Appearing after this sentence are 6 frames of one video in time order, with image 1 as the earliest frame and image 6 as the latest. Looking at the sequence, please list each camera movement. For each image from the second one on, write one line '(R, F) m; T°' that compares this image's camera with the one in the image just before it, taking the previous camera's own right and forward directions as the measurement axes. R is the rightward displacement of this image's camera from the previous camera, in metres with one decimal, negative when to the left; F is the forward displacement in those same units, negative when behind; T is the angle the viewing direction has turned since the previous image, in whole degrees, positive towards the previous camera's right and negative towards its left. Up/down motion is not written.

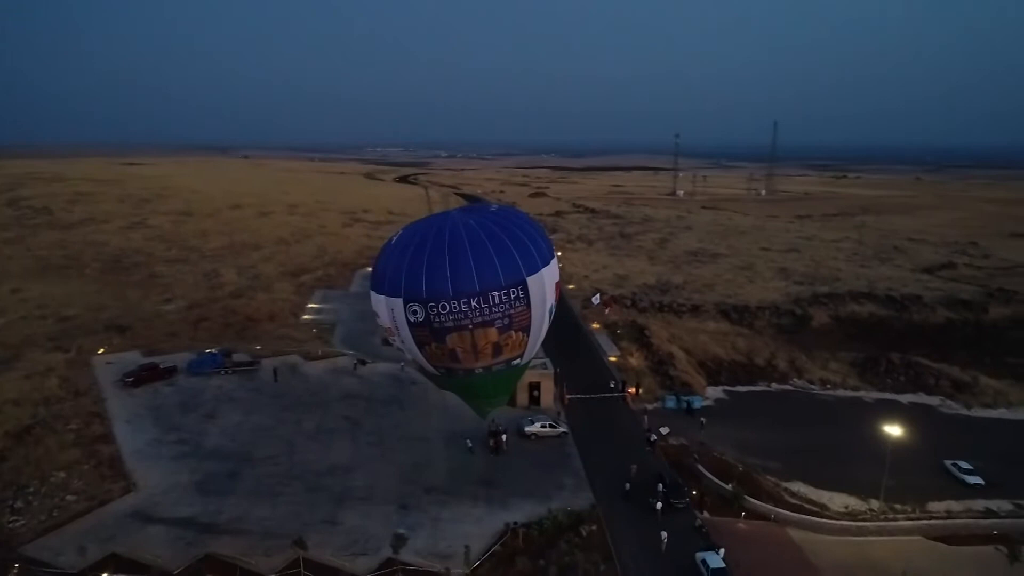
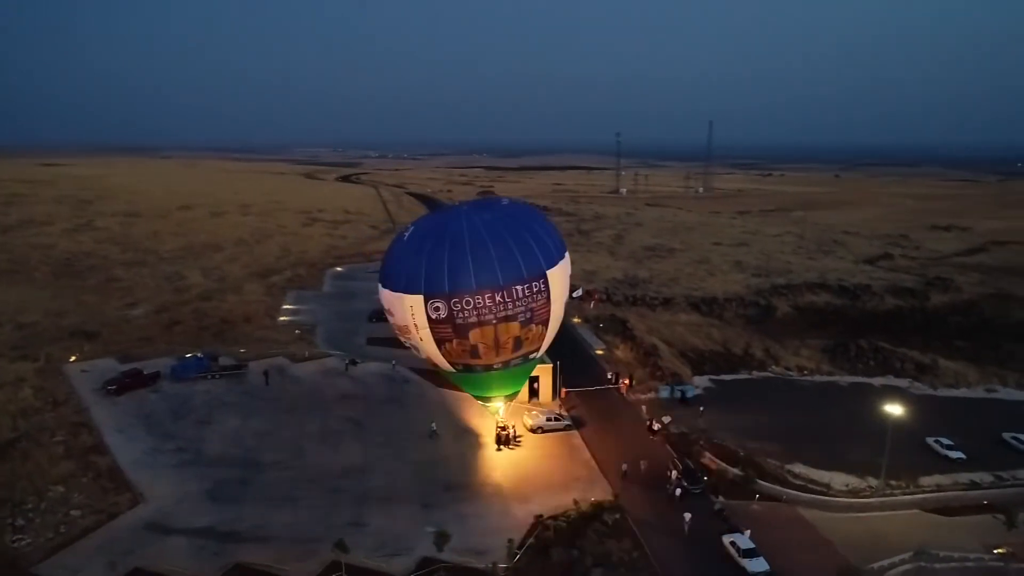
(-1.7, +0.1) m; +5°
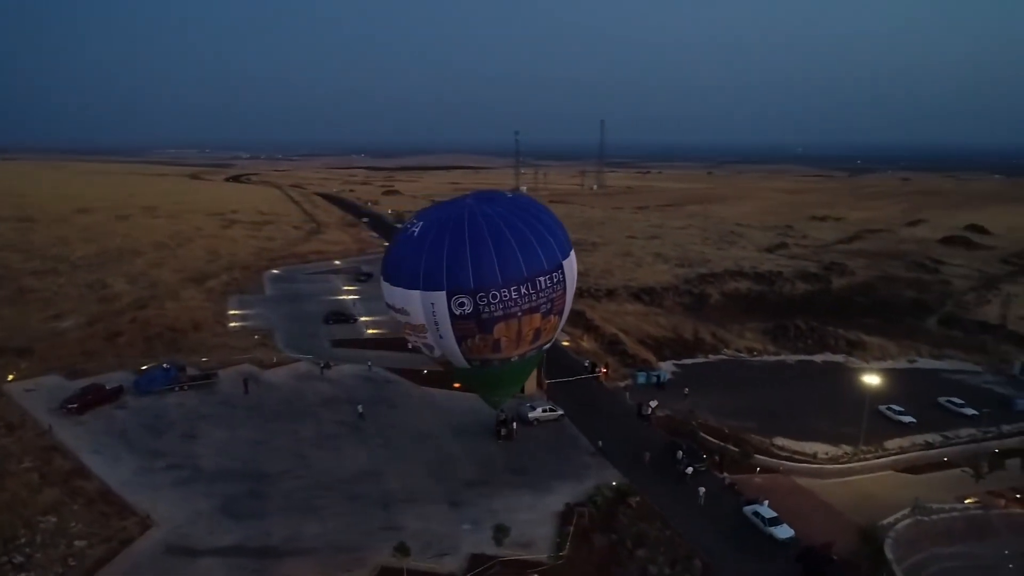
(-2.6, +0.3) m; +9°
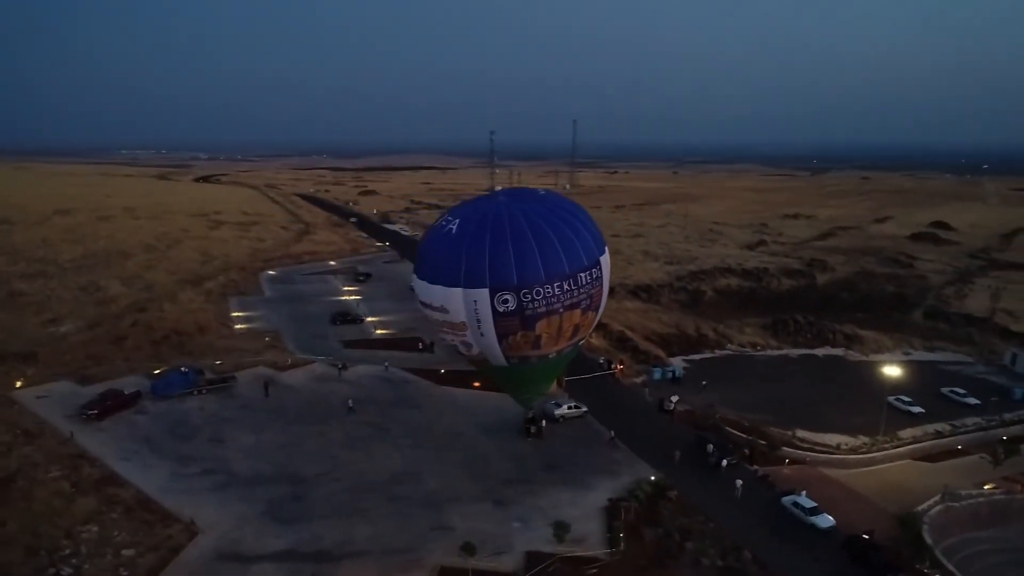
(-1.5, +0.1) m; +3°
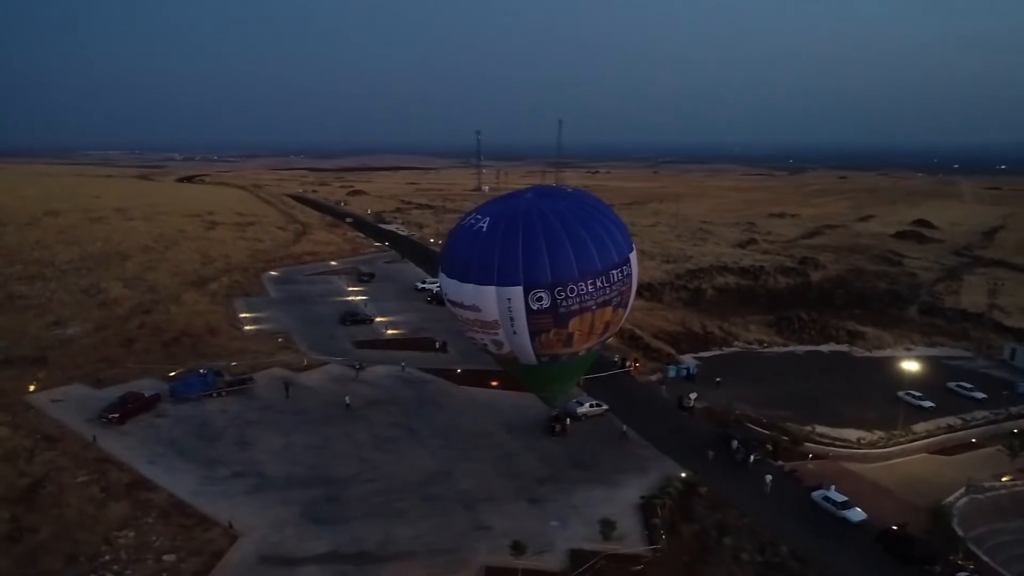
(-1.0, +0.1) m; +1°
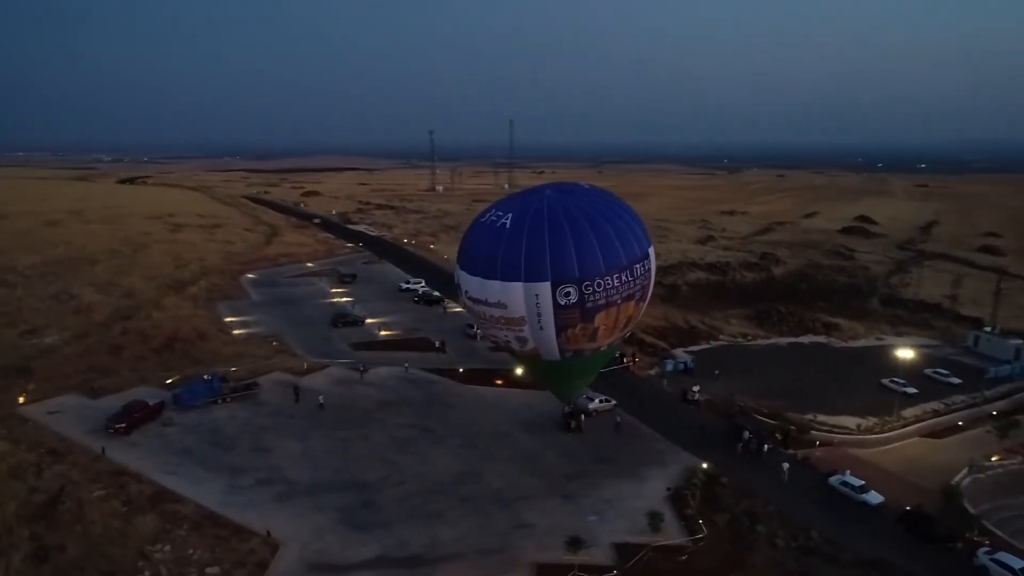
(-1.6, +0.1) m; +4°
